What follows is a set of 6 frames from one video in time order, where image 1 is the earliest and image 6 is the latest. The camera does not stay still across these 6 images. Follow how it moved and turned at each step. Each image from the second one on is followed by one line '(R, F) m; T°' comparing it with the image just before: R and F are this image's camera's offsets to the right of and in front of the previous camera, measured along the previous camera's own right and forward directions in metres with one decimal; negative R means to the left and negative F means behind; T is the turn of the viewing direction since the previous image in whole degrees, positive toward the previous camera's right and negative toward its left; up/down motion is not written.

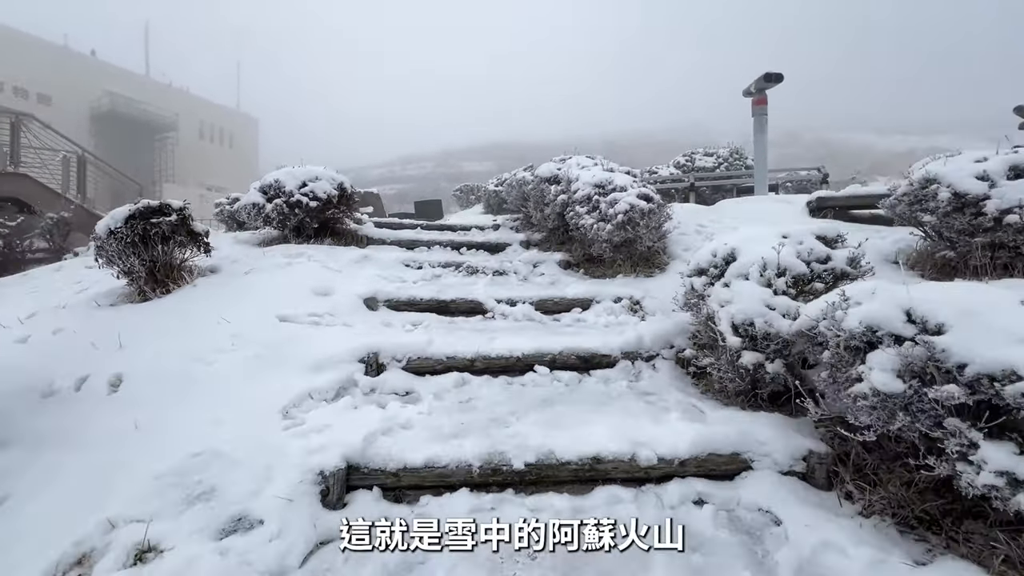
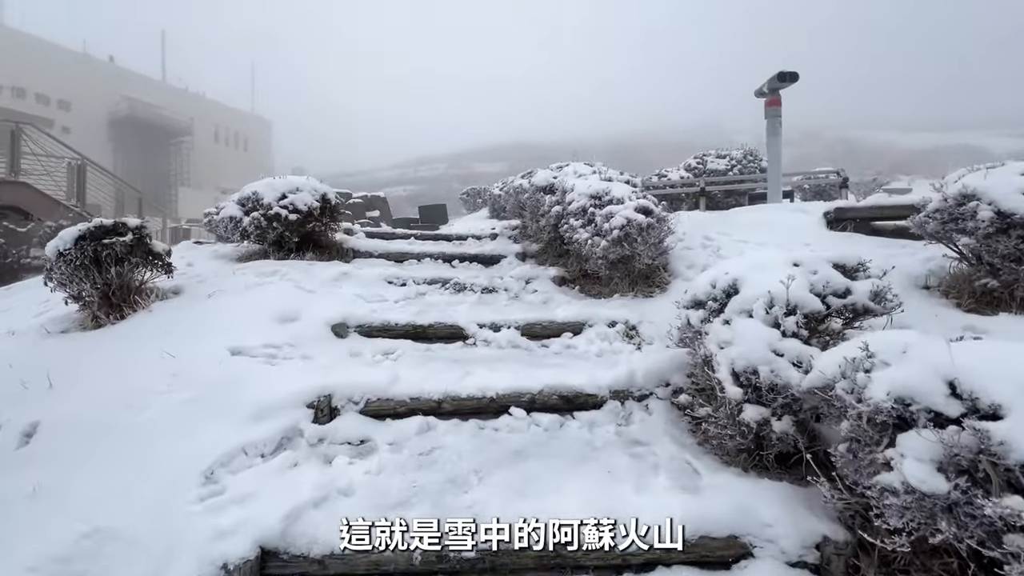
(+0.3, +0.4) m; -2°
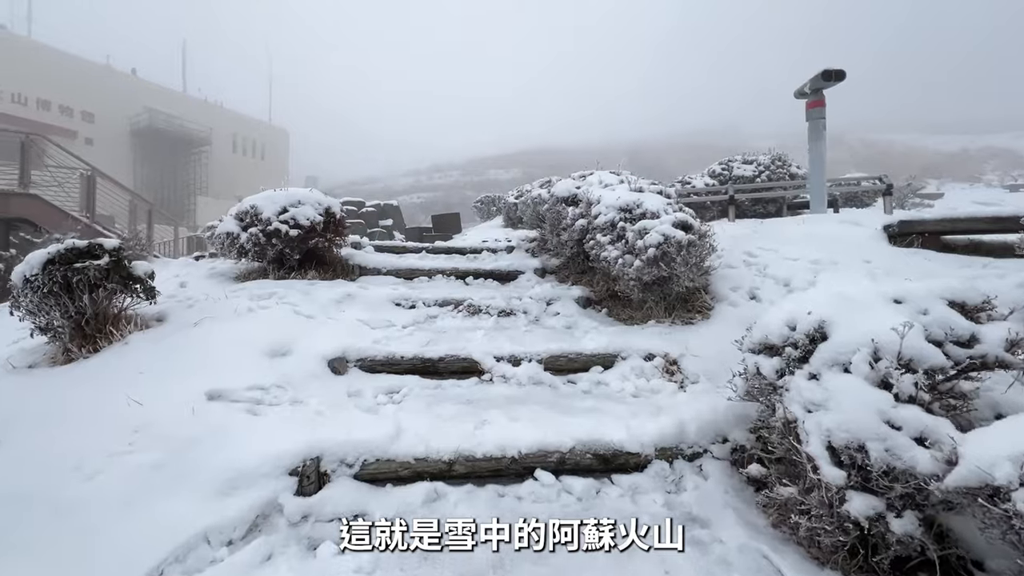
(-0.1, +0.5) m; -2°
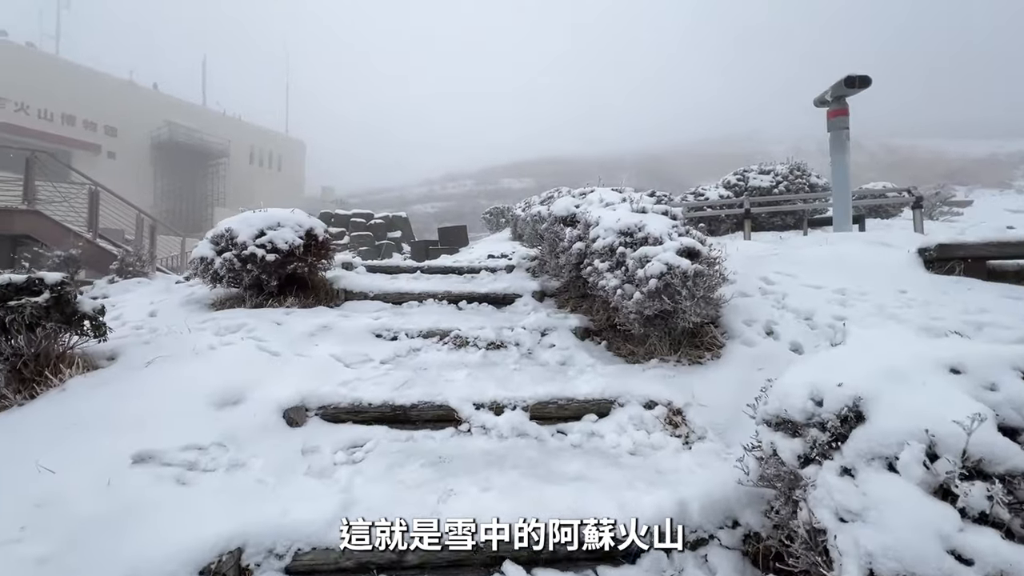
(+0.2, +0.4) m; -2°
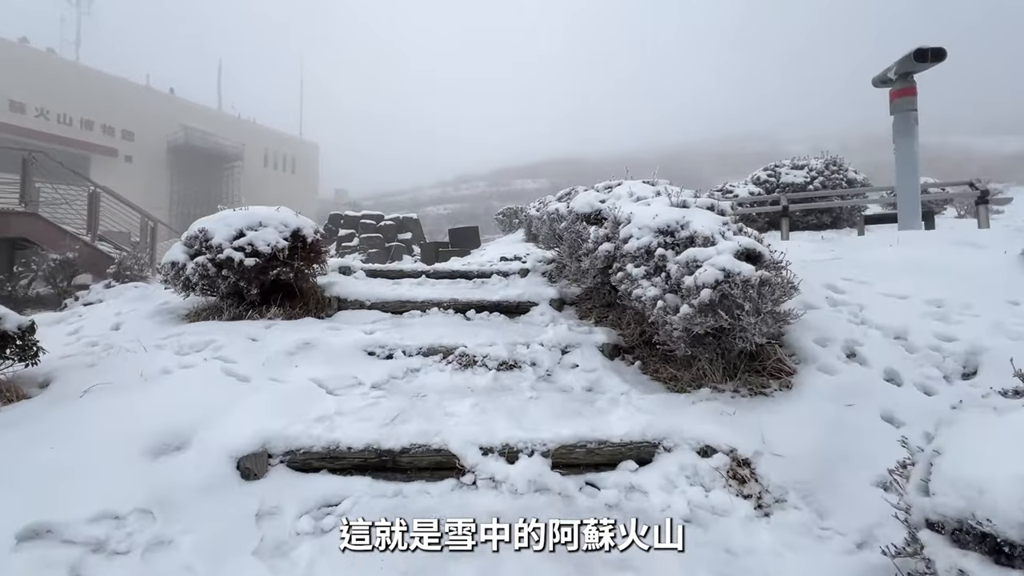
(0.0, +0.7) m; -2°
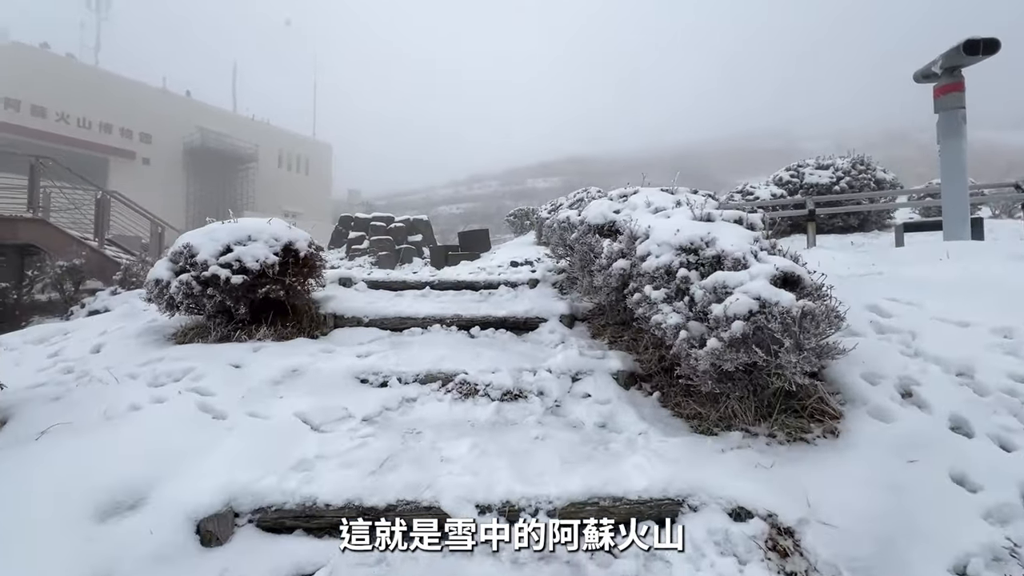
(+0.1, +0.3) m; -2°
